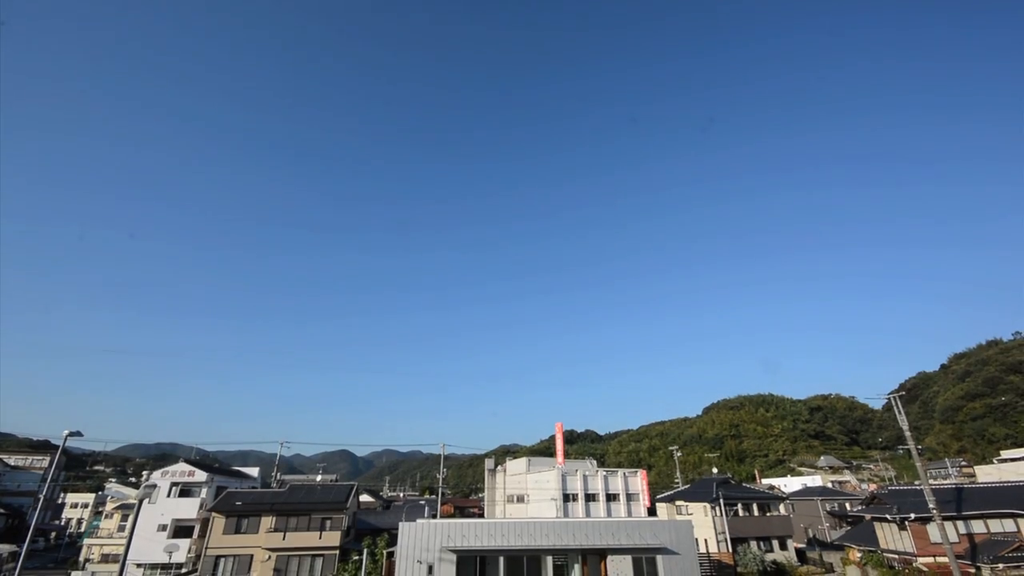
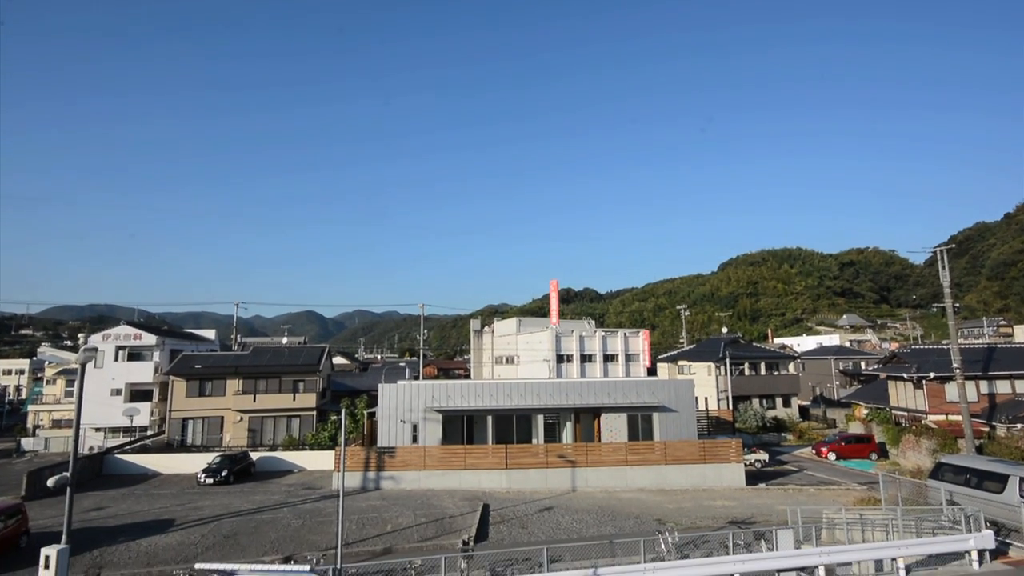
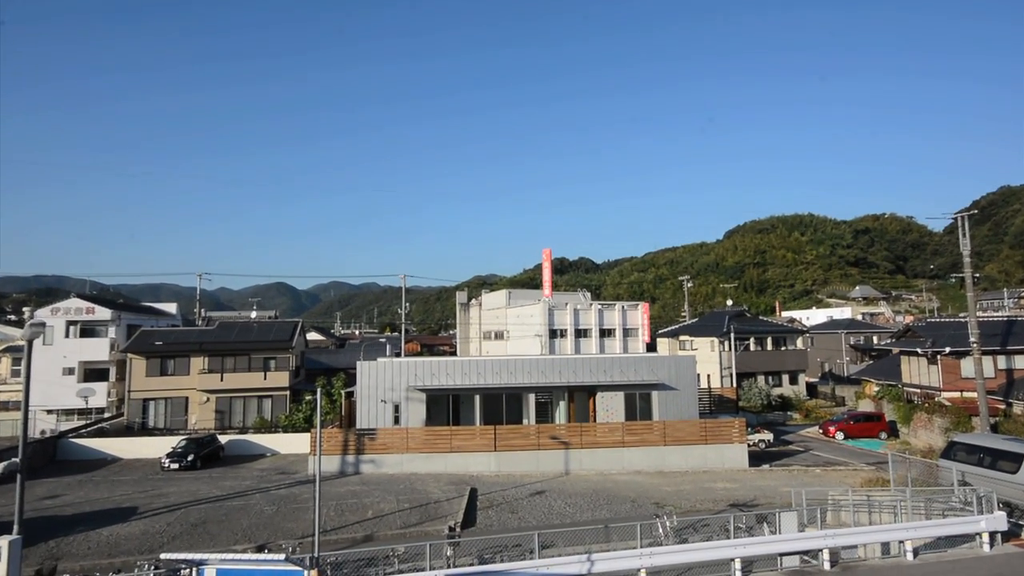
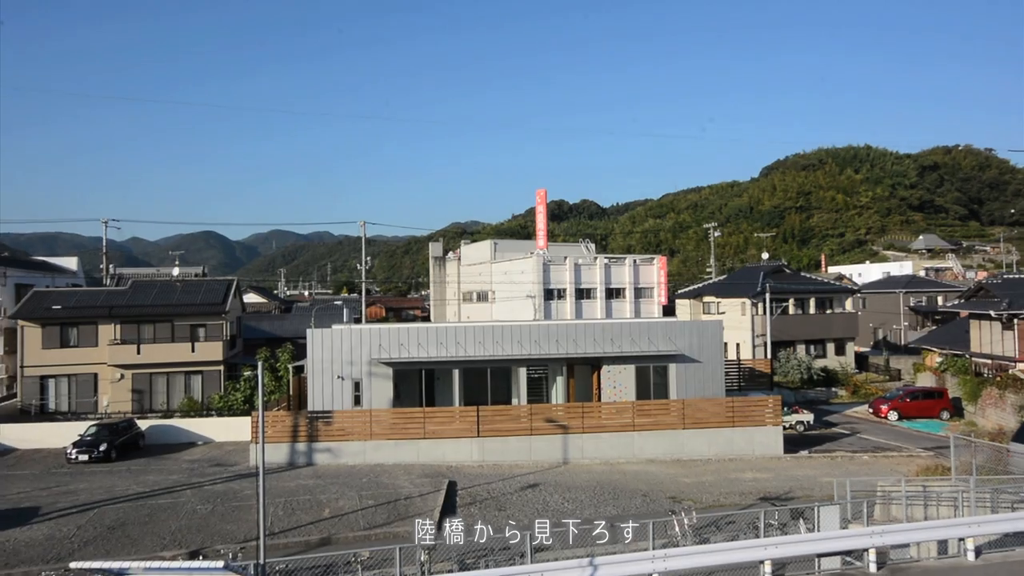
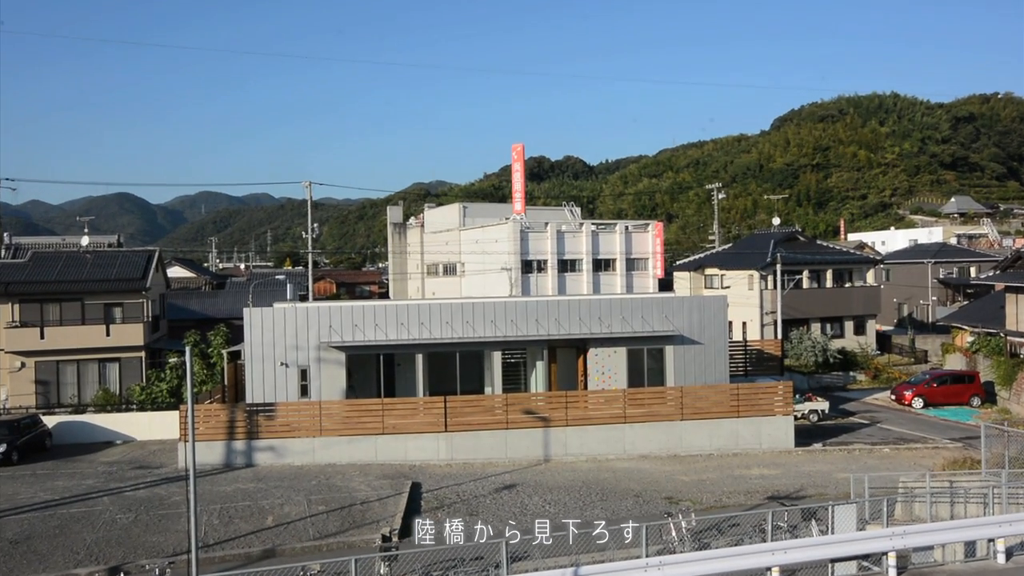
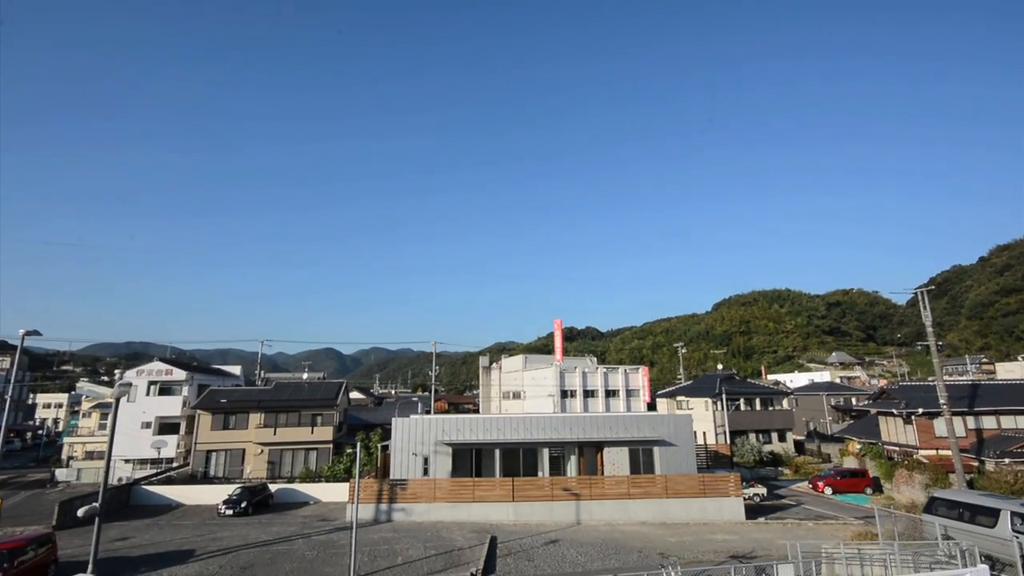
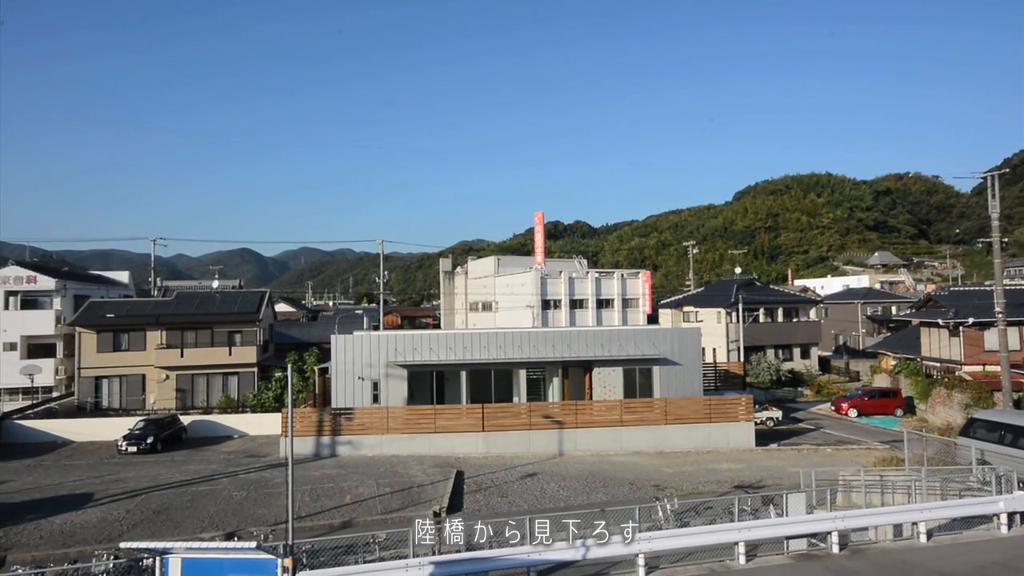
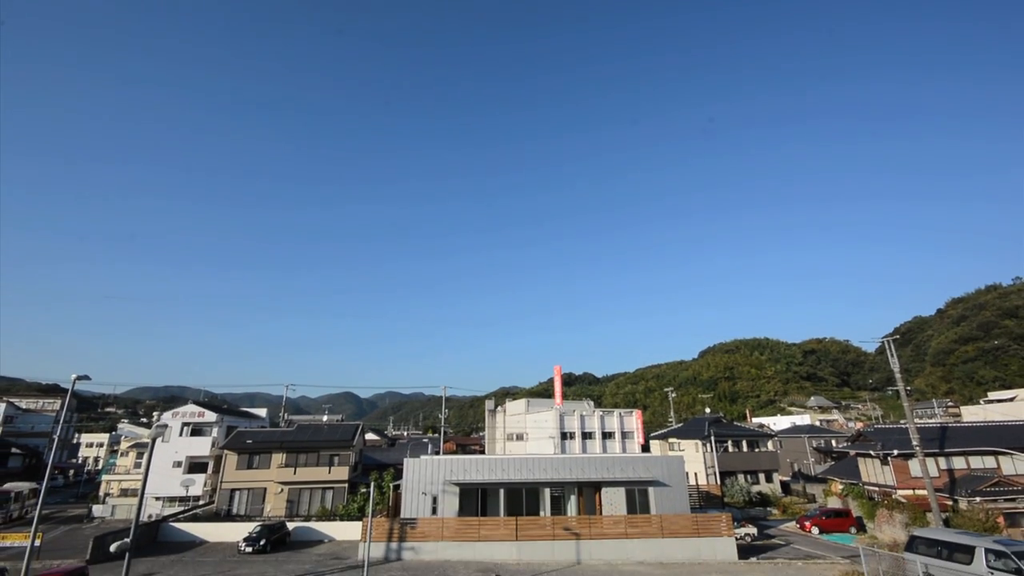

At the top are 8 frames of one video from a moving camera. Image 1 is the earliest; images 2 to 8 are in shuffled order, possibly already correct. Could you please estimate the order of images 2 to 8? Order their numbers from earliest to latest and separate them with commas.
8, 6, 2, 3, 7, 4, 5
